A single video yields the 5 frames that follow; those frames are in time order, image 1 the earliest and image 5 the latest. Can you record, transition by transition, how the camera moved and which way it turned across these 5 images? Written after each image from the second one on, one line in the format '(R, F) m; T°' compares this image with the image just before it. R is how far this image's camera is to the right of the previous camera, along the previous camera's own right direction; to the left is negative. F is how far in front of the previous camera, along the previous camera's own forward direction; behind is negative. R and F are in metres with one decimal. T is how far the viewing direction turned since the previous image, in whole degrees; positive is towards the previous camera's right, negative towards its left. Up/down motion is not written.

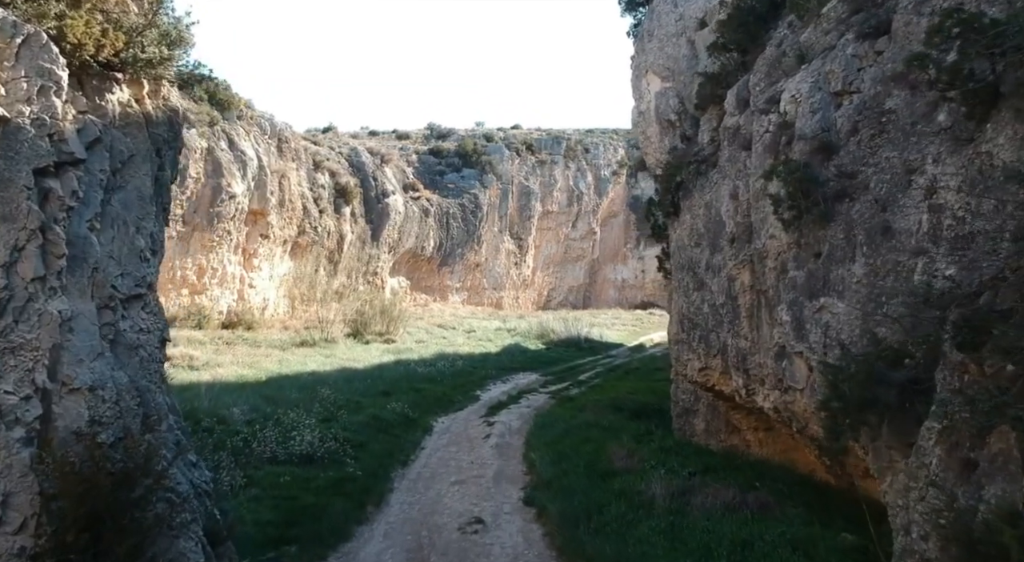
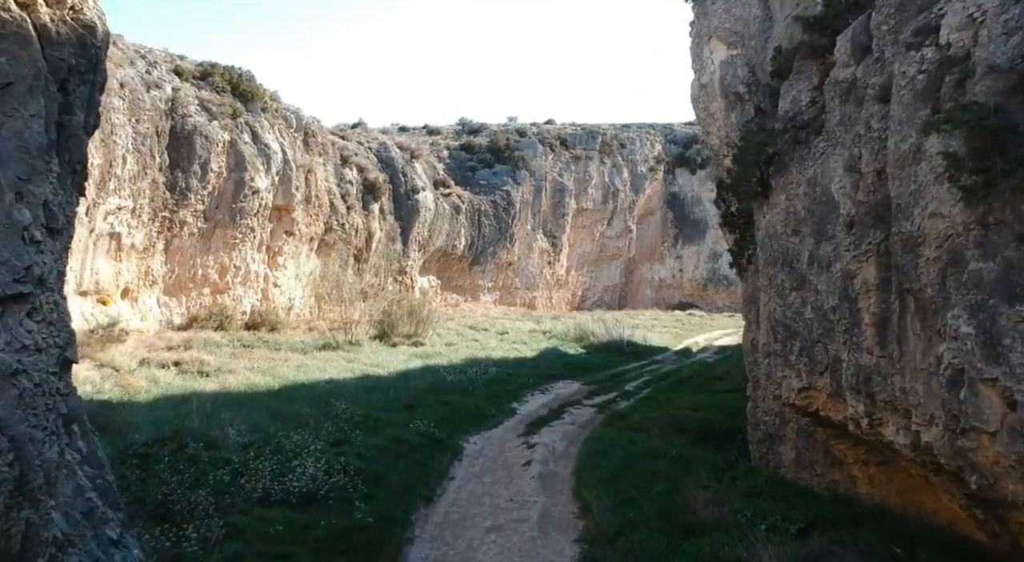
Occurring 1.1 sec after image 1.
(-0.2, +1.9) m; -2°
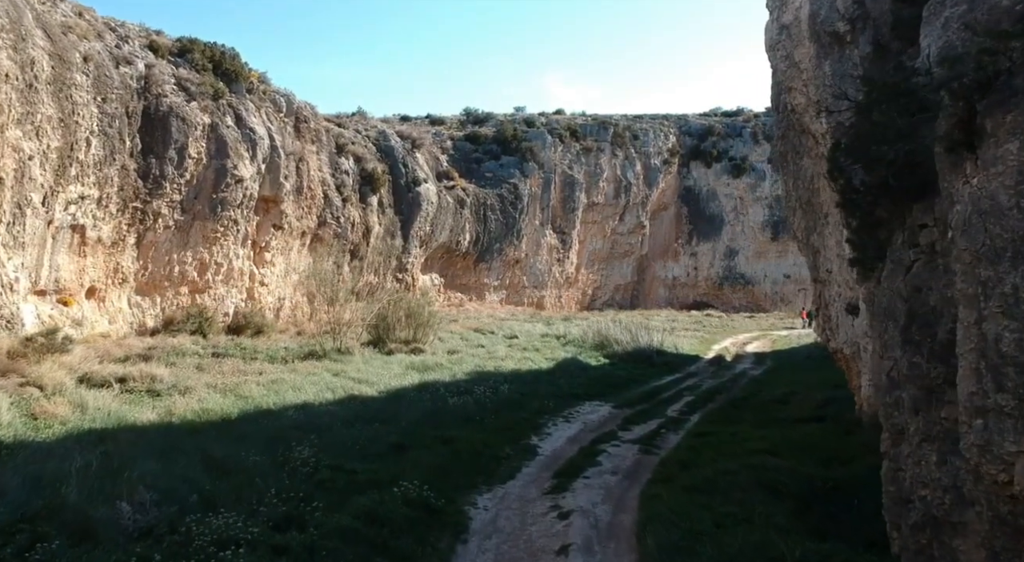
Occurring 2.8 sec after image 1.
(-0.2, +3.2) m; 0°
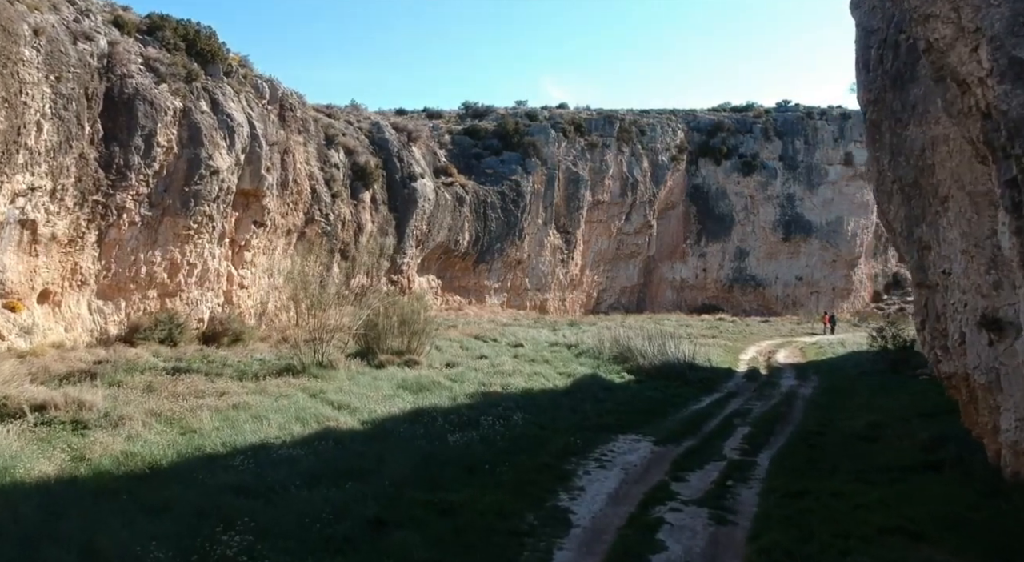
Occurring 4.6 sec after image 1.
(-0.3, +3.0) m; 0°
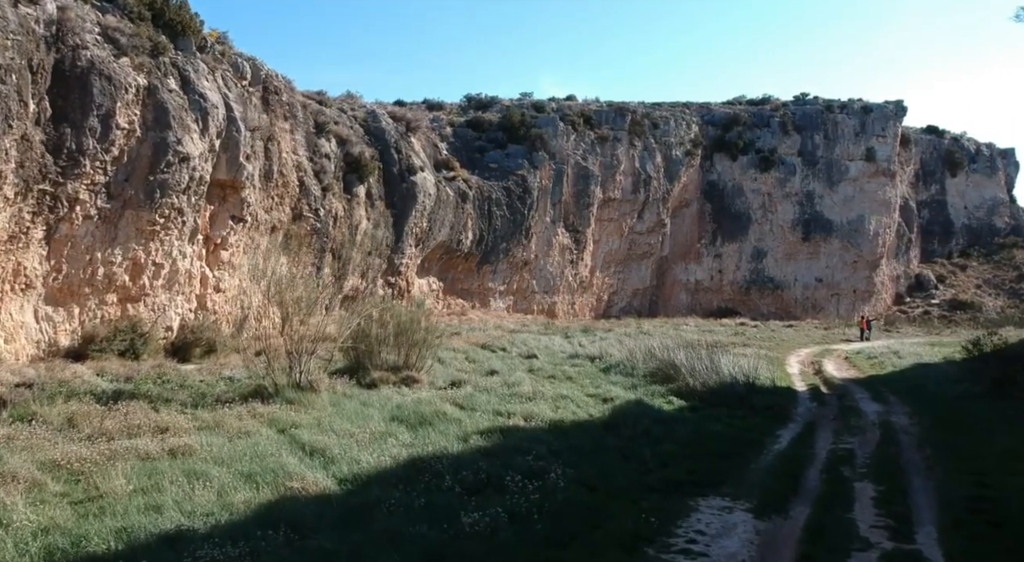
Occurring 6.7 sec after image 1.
(-0.4, +3.5) m; 0°
